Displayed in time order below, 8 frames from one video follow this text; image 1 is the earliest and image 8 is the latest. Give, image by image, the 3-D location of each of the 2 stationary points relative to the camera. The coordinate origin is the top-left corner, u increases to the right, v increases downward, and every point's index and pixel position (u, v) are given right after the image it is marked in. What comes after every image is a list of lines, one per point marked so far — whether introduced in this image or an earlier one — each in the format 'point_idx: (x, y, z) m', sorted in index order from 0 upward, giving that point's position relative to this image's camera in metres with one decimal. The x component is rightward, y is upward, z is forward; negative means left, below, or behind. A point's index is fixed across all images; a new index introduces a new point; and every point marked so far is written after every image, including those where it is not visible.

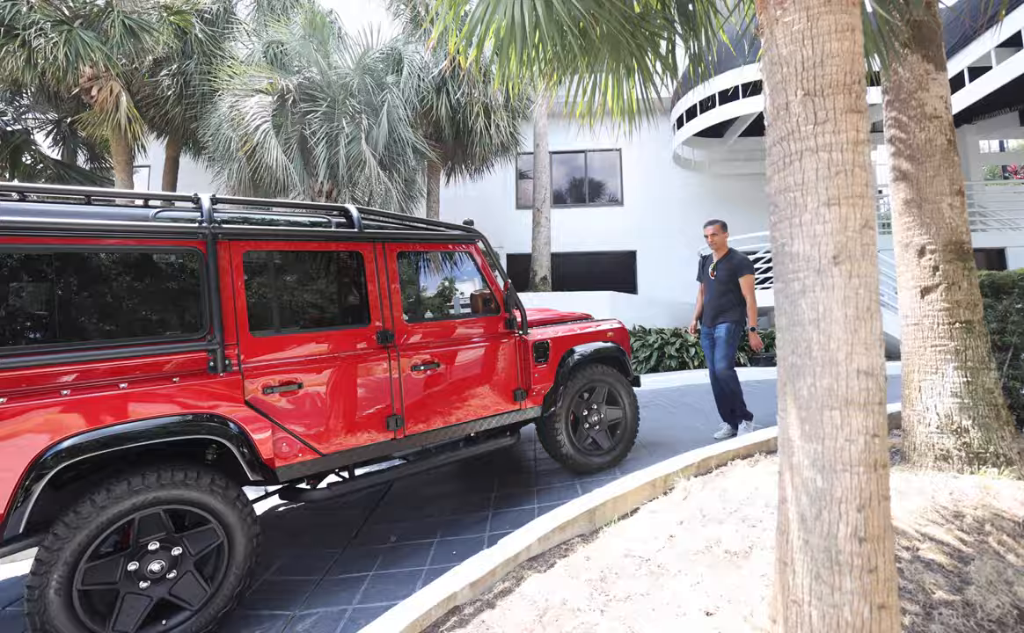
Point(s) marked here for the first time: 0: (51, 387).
0: (-4.8, -0.8, +2.5) m
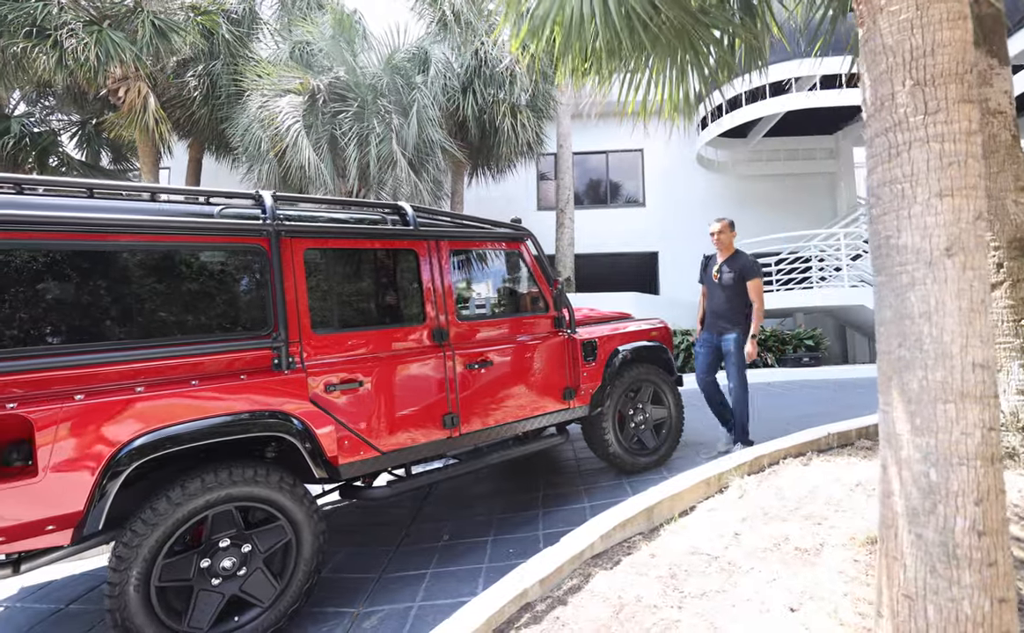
0: (-4.1, -0.7, +2.5) m
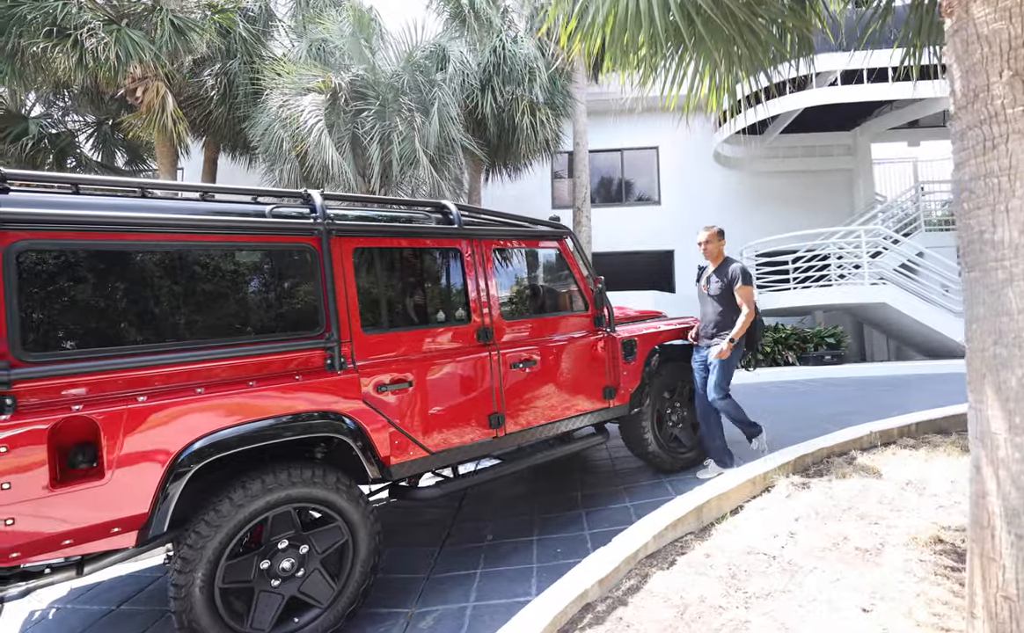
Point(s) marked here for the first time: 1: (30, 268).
0: (-3.4, -0.7, +2.4) m
1: (-4.5, +0.5, +2.2) m
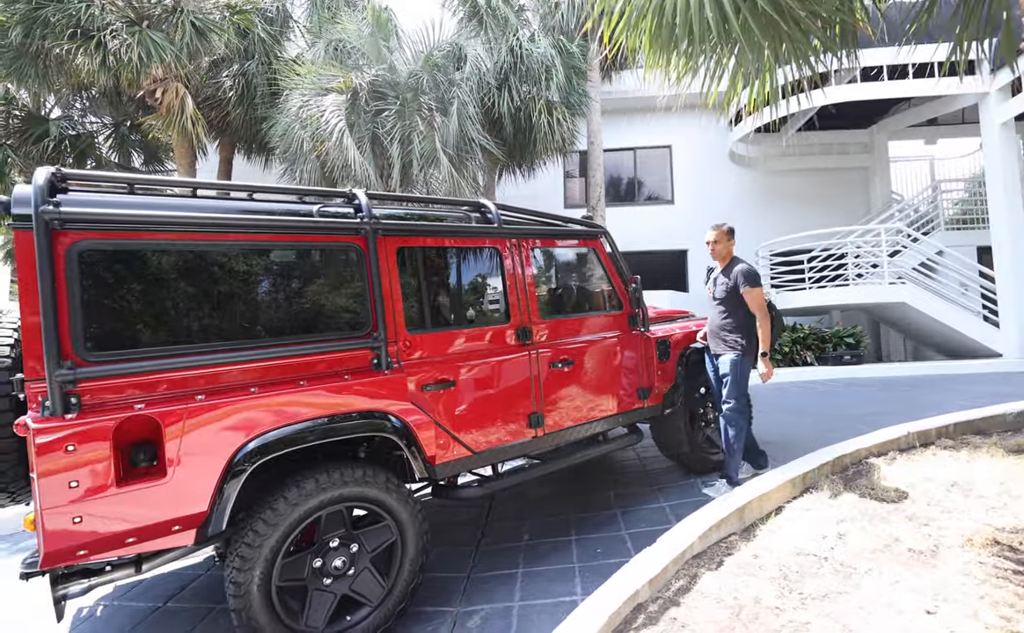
0: (-2.9, -0.7, +2.5) m
1: (-4.0, +0.5, +2.2) m
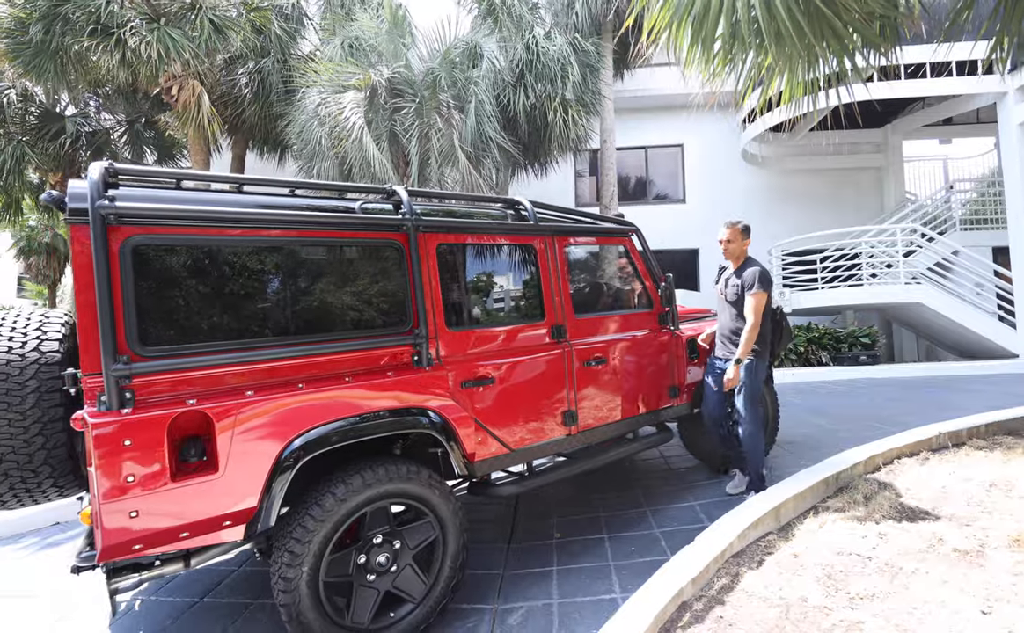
0: (-2.4, -0.7, +2.5) m
1: (-3.5, +0.5, +2.2) m
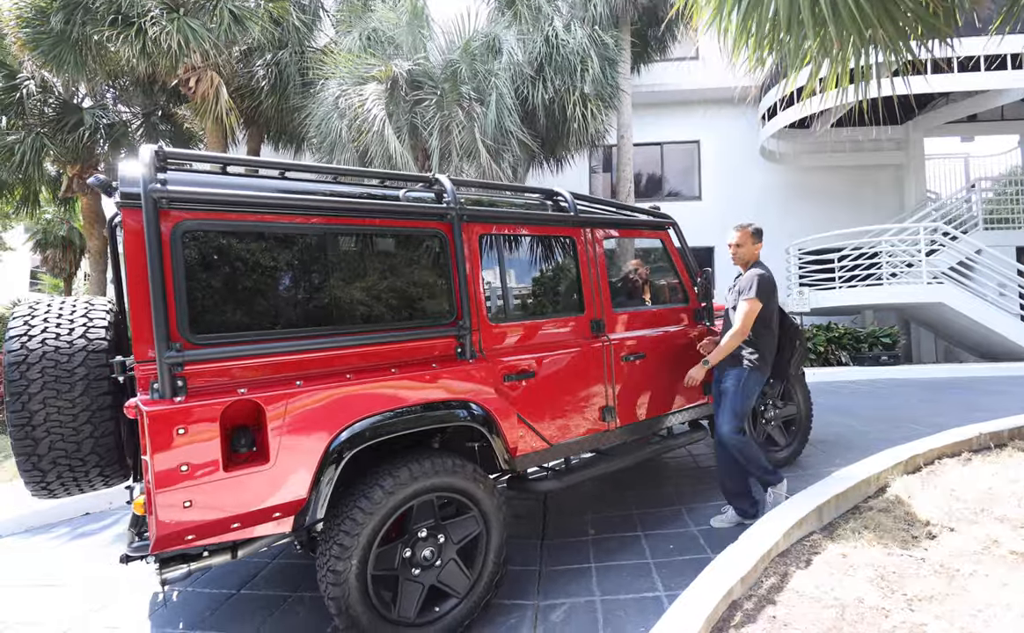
0: (-1.9, -0.6, +2.4) m
1: (-3.0, +0.6, +2.2) m
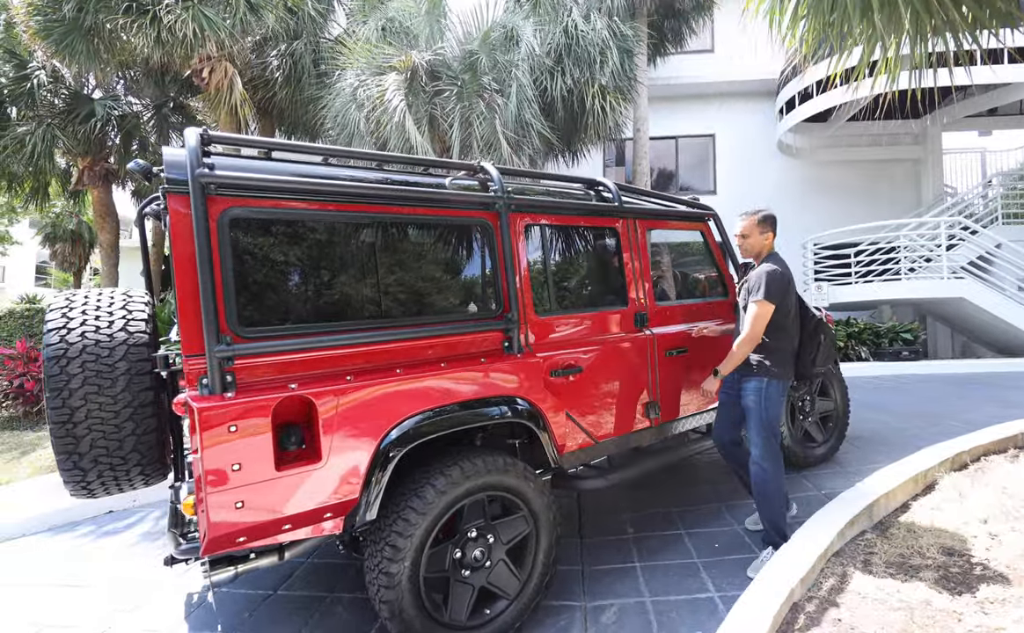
0: (-1.3, -0.5, +2.3) m
1: (-2.4, +0.7, +2.0) m
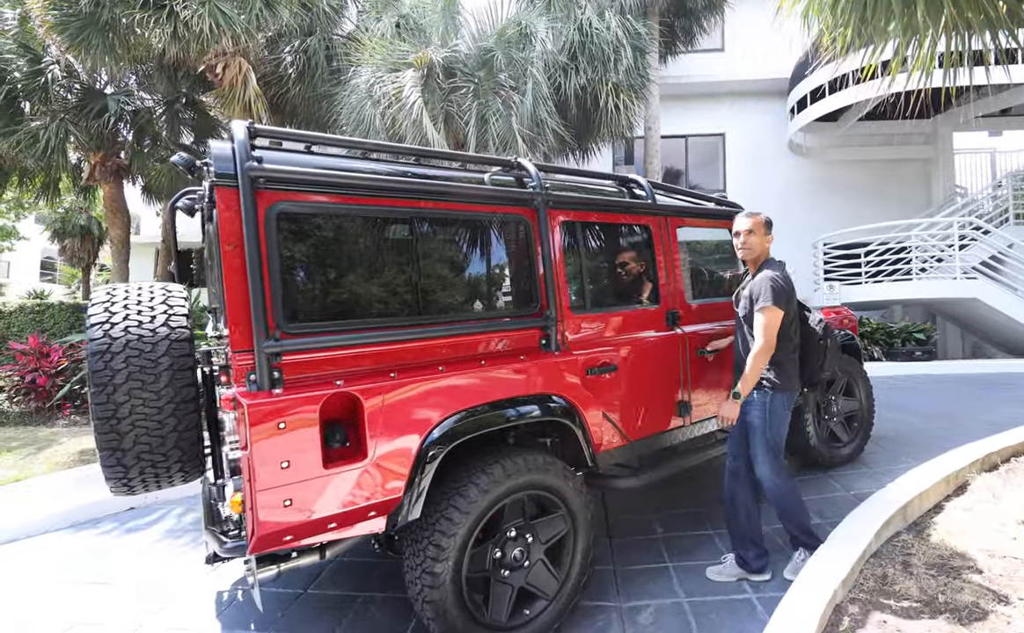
0: (-0.9, -0.5, +2.3) m
1: (-2.0, +0.7, +2.0) m
